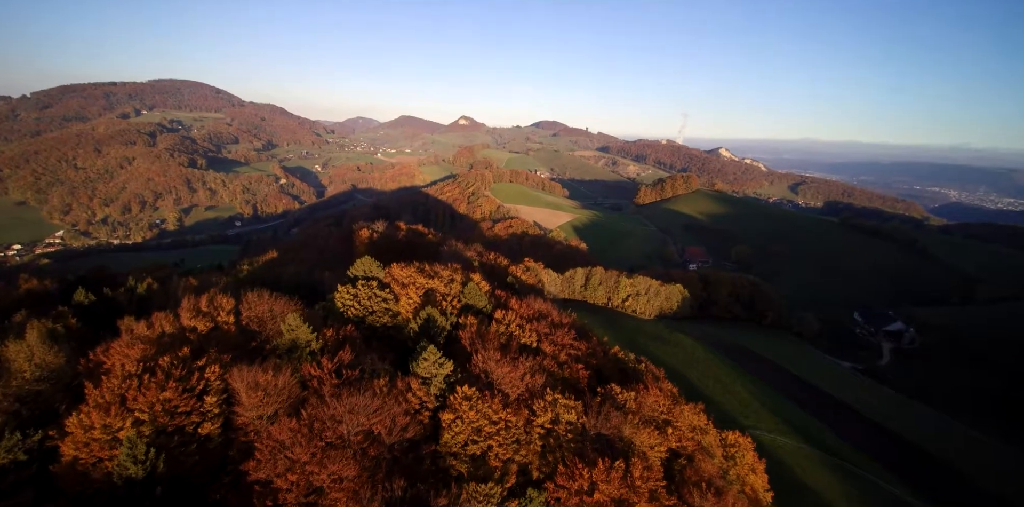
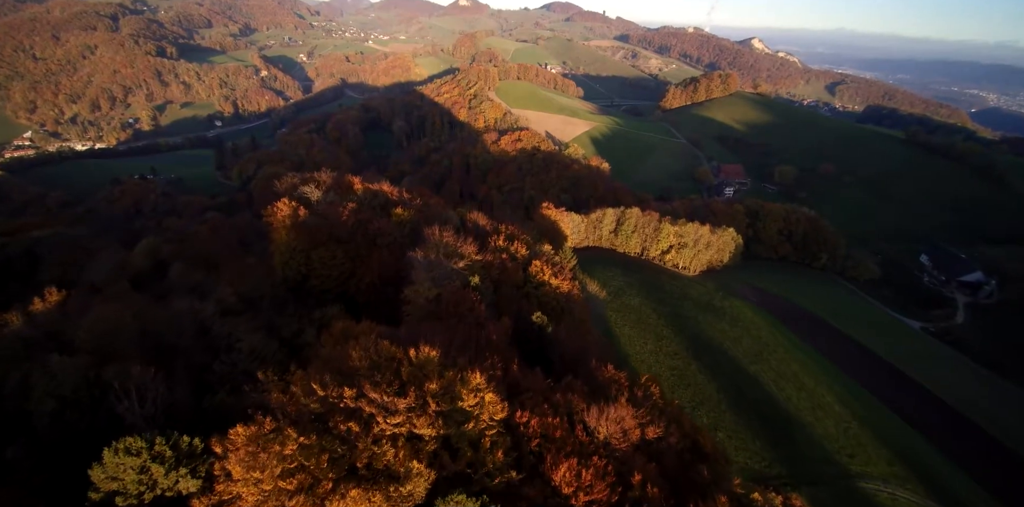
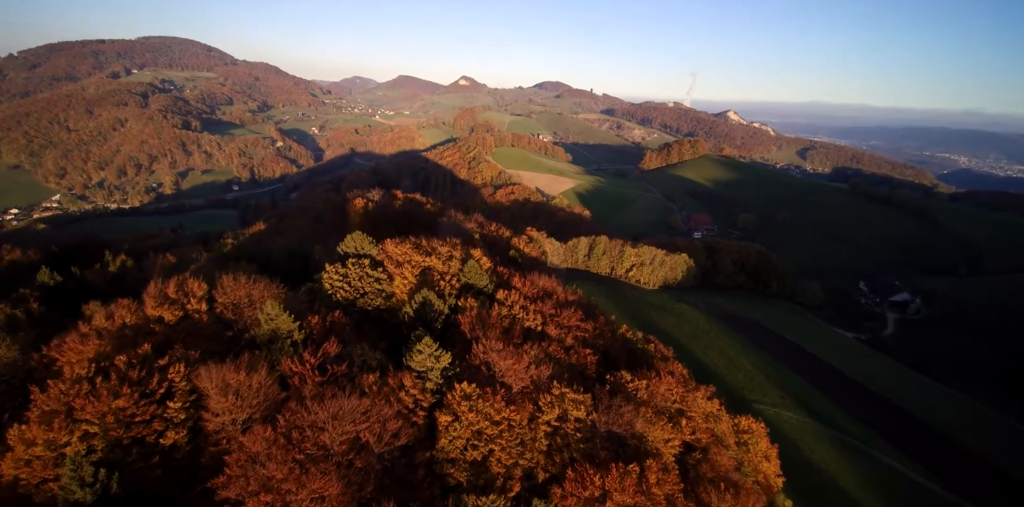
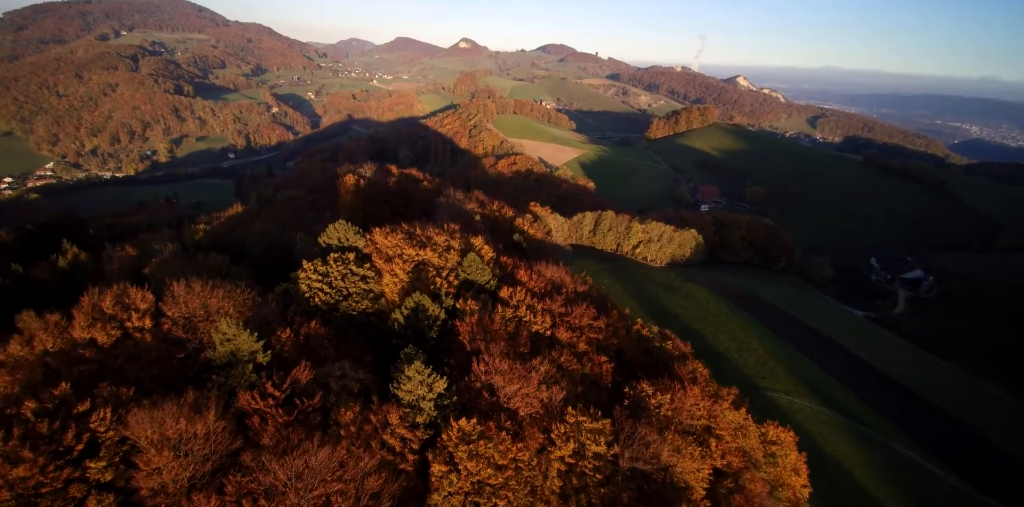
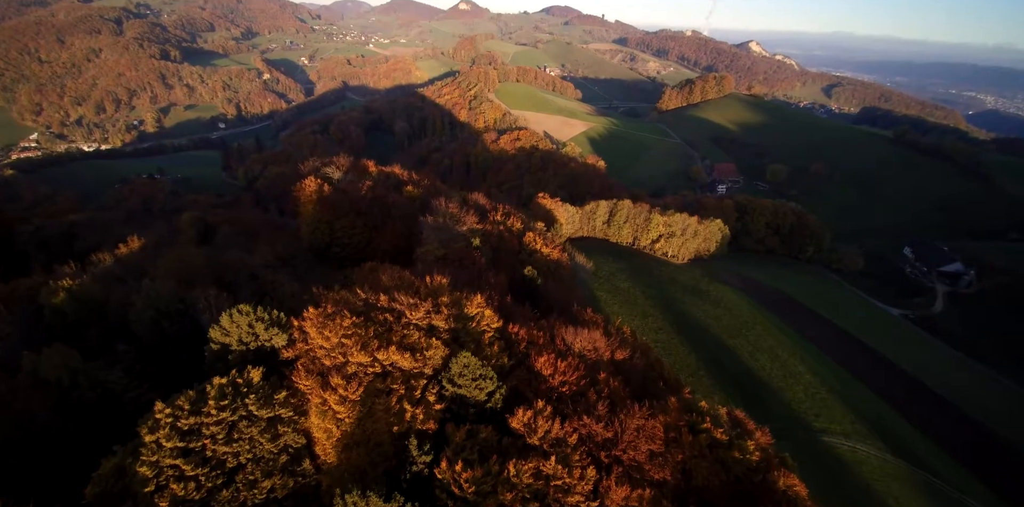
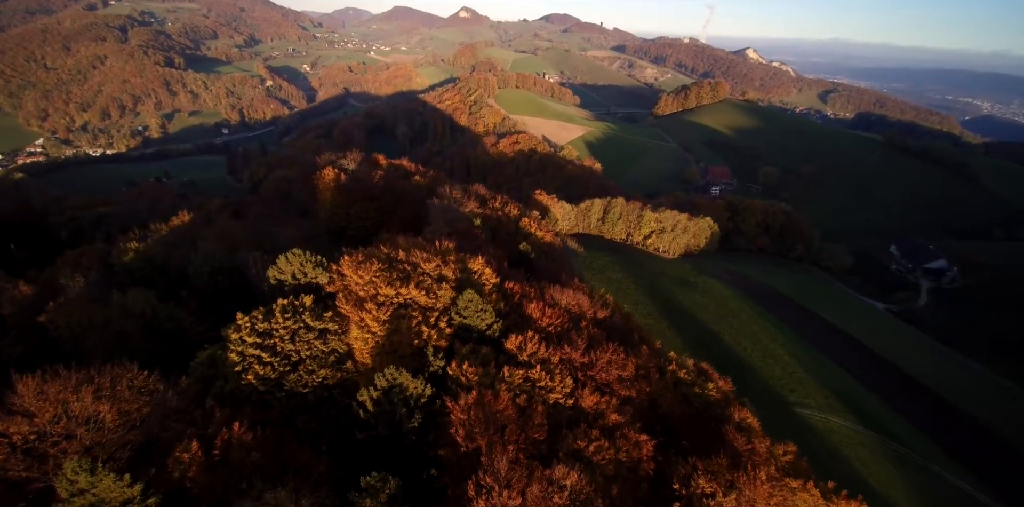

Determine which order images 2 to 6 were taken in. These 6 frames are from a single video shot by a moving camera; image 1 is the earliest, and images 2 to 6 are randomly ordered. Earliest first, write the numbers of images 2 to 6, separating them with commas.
3, 4, 6, 5, 2
